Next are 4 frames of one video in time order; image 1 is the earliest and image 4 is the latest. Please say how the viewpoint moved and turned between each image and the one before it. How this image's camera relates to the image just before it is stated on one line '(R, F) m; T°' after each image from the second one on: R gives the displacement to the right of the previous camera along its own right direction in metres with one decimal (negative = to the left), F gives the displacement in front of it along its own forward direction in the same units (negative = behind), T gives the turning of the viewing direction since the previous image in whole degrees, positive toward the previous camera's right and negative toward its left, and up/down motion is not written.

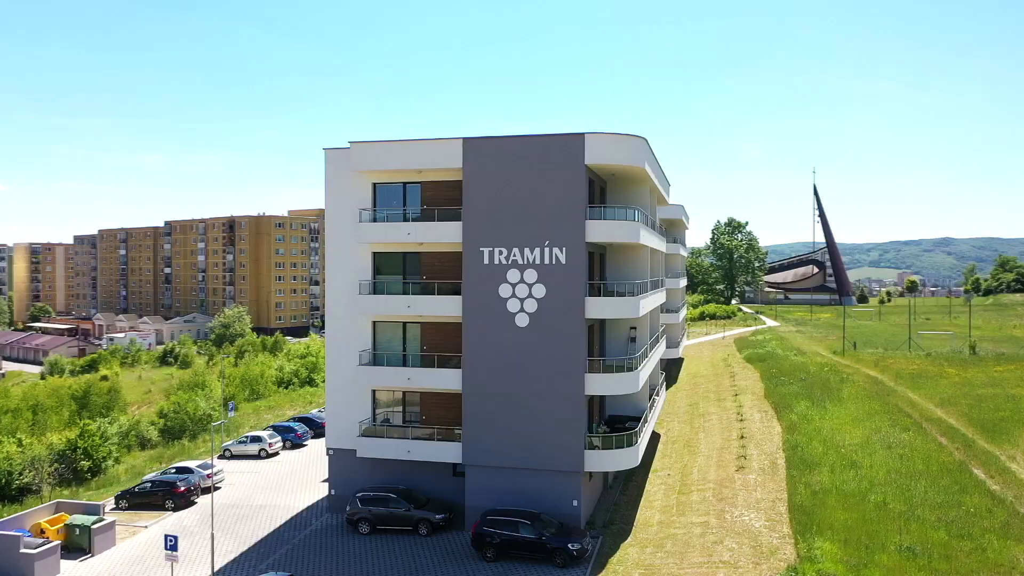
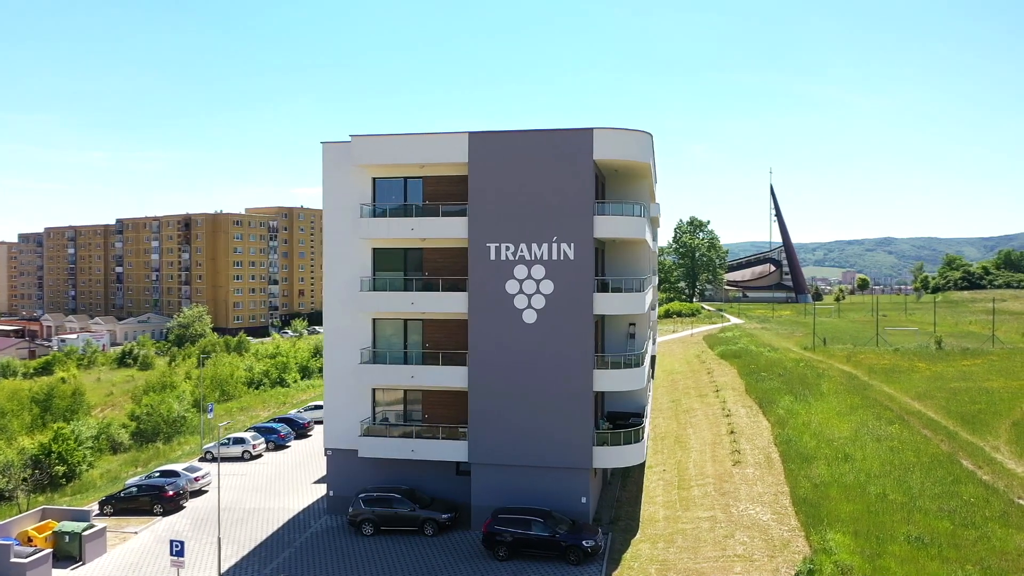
(-1.2, +0.3) m; +3°
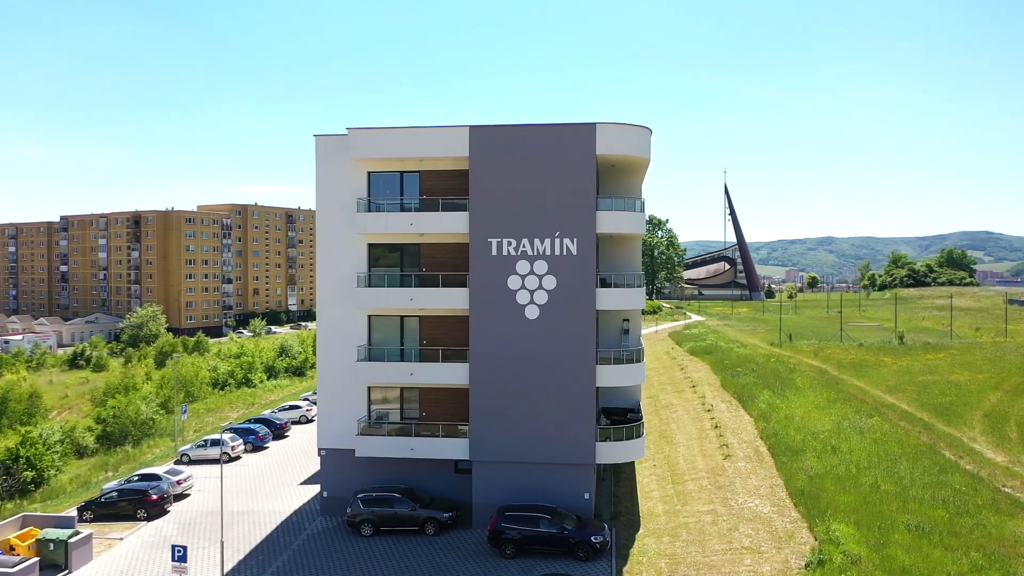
(-1.1, +0.2) m; +3°
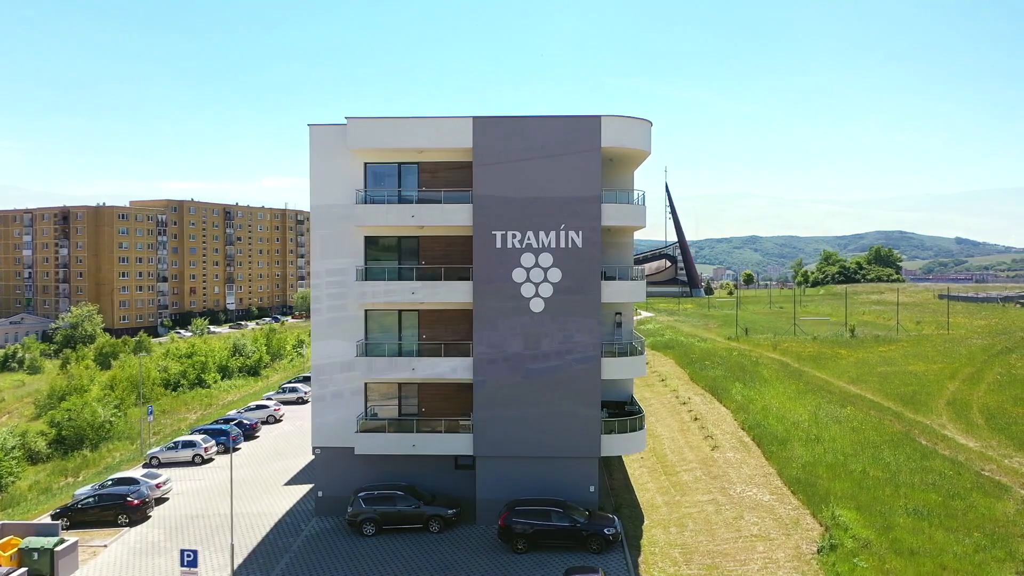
(-1.6, +0.2) m; +4°
